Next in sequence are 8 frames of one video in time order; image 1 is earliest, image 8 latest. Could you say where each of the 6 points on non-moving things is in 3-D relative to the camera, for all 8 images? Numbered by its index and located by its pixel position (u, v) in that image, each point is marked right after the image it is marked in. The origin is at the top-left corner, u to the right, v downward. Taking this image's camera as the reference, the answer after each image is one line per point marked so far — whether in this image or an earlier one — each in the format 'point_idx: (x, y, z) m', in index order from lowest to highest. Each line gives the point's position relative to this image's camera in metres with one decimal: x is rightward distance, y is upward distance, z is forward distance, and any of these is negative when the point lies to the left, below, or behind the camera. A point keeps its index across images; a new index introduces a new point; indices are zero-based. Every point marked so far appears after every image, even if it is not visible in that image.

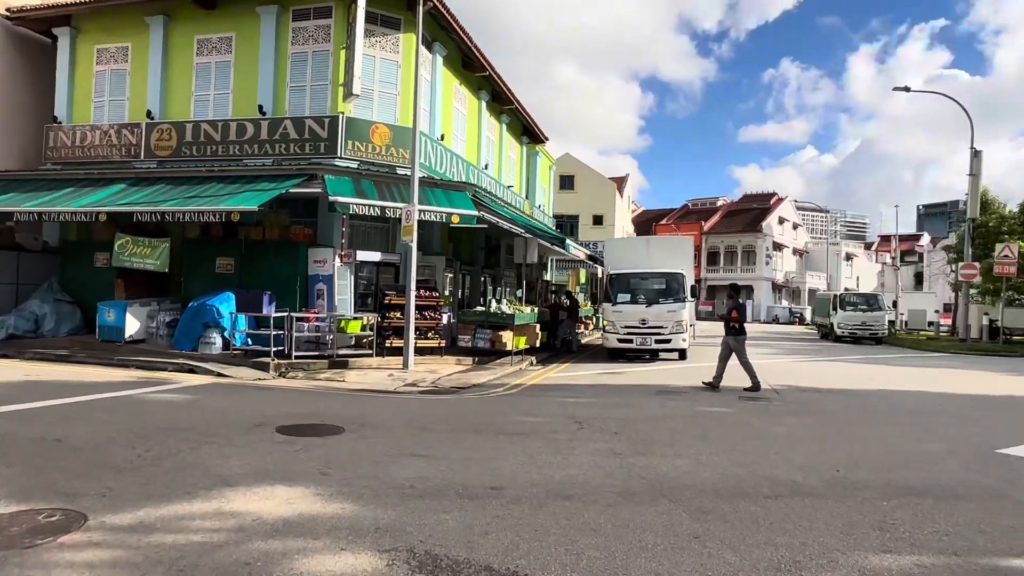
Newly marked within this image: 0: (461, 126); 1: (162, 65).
0: (-1.6, +5.0, +19.6) m
1: (-9.1, +5.8, +16.7) m
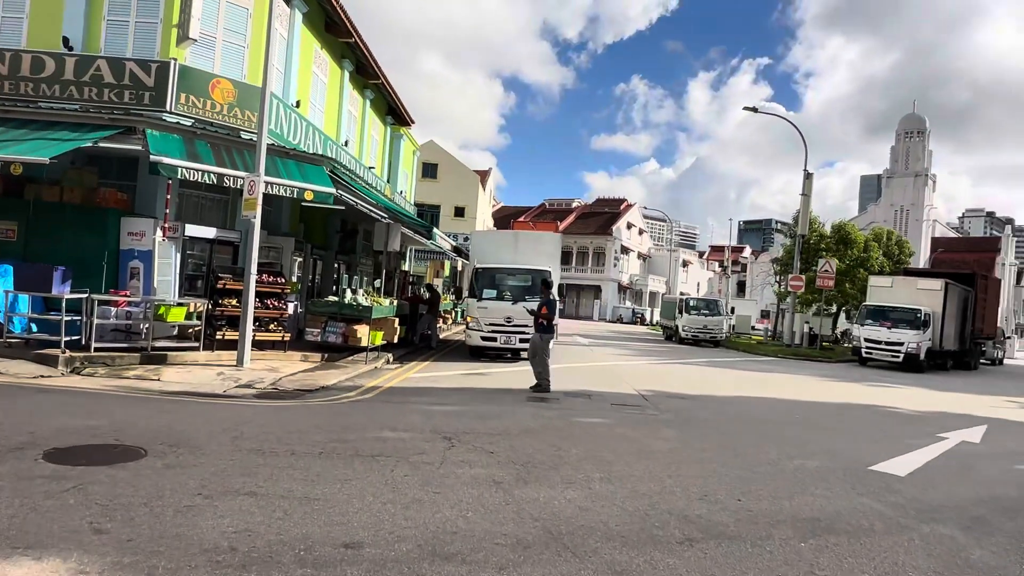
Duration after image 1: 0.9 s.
0: (-5.3, +5.3, +17.7) m
1: (-12.0, +6.5, +13.1) m
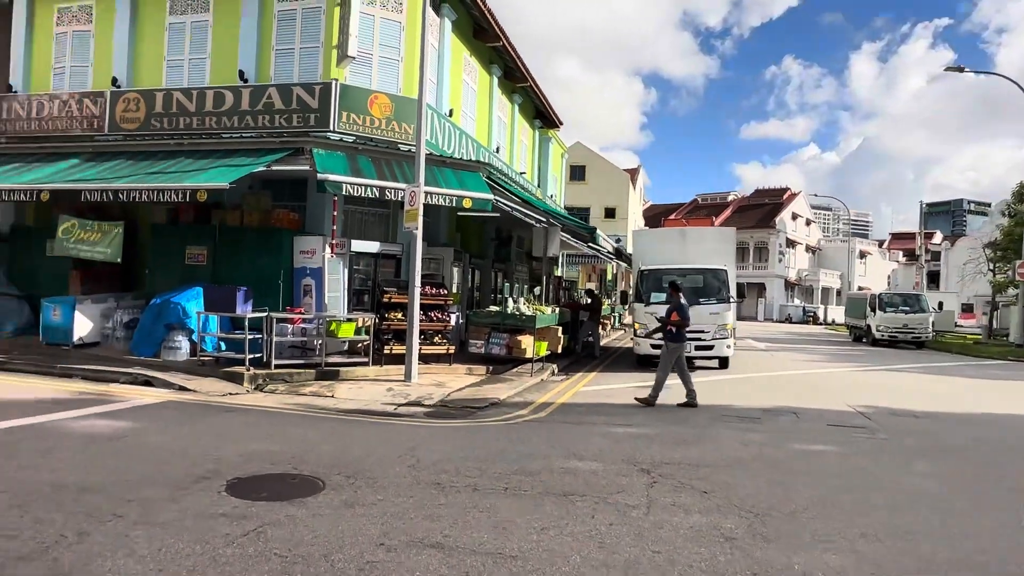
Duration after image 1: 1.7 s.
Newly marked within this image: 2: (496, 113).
0: (-1.1, +5.1, +17.5) m
1: (-8.7, +6.0, +14.5) m
2: (-0.5, +5.3, +19.4) m
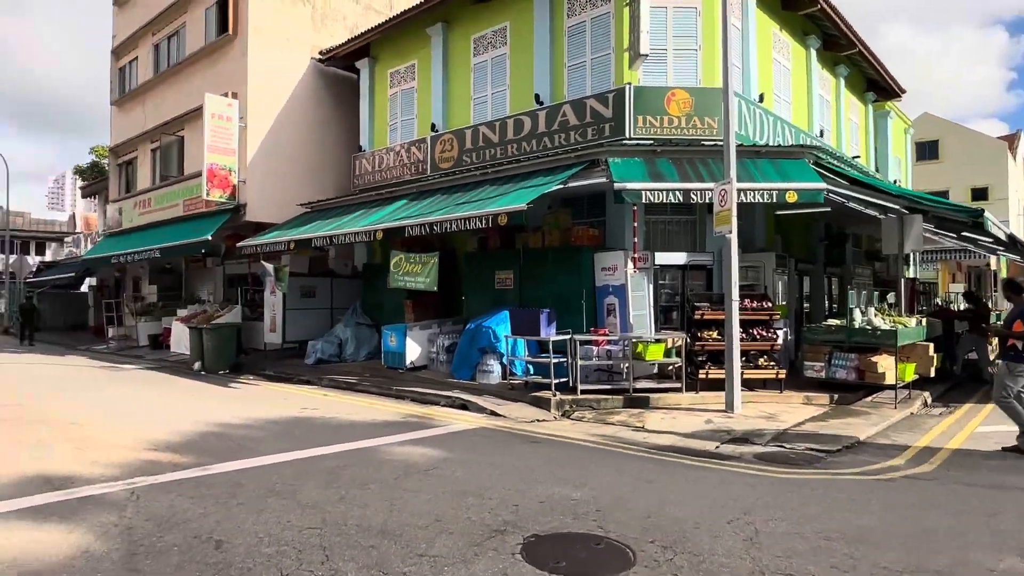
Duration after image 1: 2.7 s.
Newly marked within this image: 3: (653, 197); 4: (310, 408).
0: (+6.4, +4.8, +15.1) m
1: (-1.7, +5.3, +15.9) m
2: (+7.8, +5.1, +16.5) m
3: (+2.2, +1.4, +10.1) m
4: (-3.2, -1.9, +10.1) m
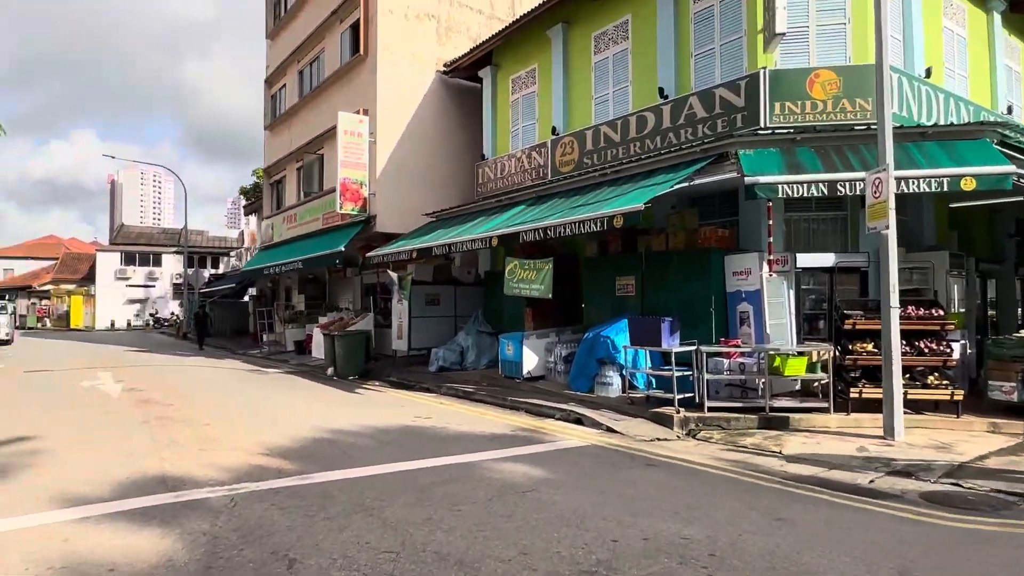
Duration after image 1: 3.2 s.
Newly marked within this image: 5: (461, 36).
0: (+9.0, +4.7, +12.9) m
1: (+1.2, +5.1, +15.5) m
2: (+10.7, +4.9, +14.0) m
3: (+3.9, +1.4, +8.9) m
4: (-1.4, -2.0, +10.0) m
5: (-1.5, +7.4, +18.7) m
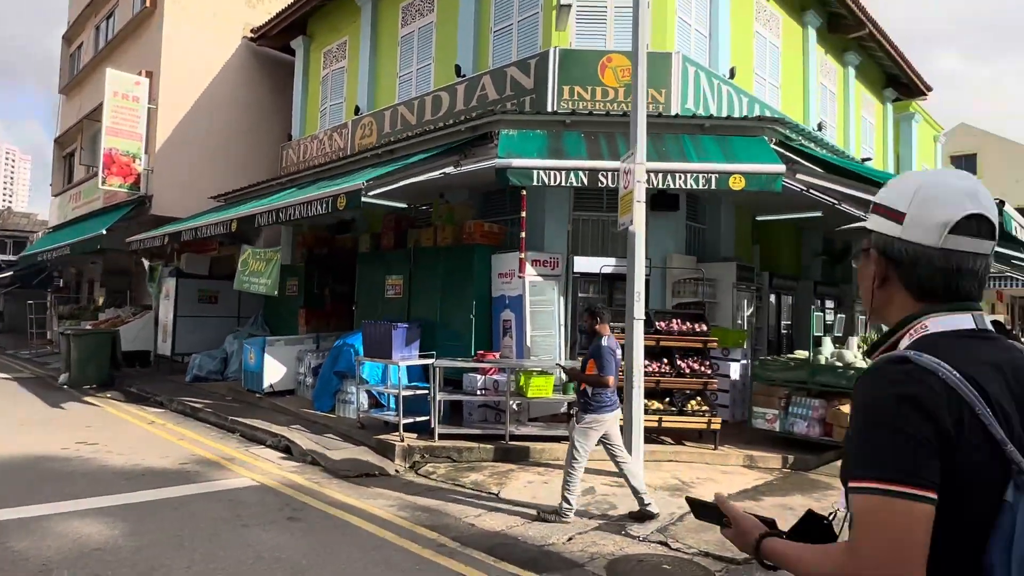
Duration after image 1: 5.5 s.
0: (+5.0, +4.4, +12.3) m
1: (-3.0, +5.1, +13.7) m
2: (+6.5, +4.6, +13.6) m
3: (+0.4, +1.3, +7.6) m
4: (-5.1, -1.9, +7.8) m
5: (-6.1, +7.5, +16.6) m
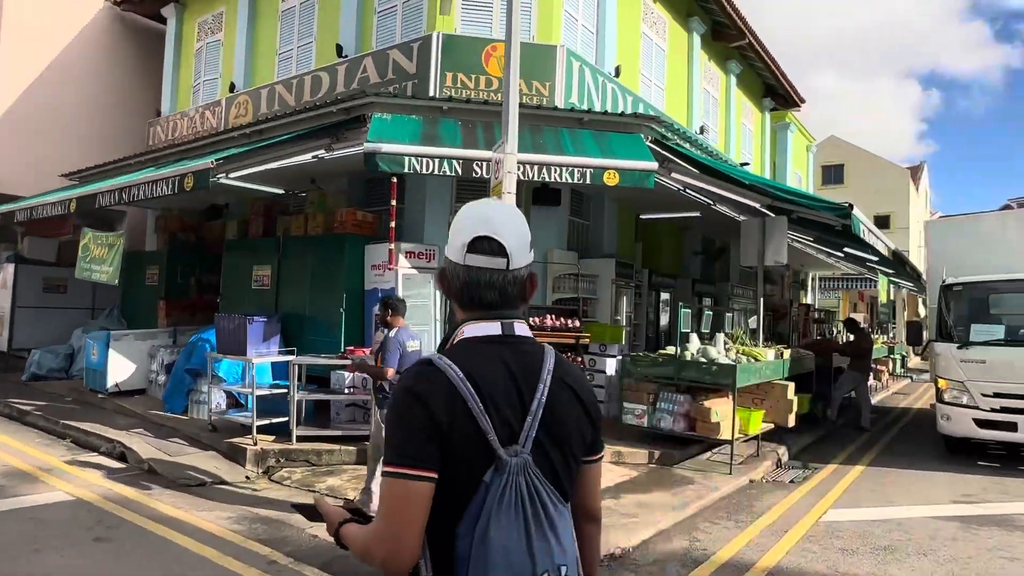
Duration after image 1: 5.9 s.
0: (+2.9, +4.5, +12.6) m
1: (-5.3, +5.3, +12.8) m
2: (+4.2, +4.6, +14.1) m
3: (-1.0, +1.4, +7.2) m
4: (-6.6, -1.7, +6.7) m
5: (-8.7, +7.7, +15.1) m
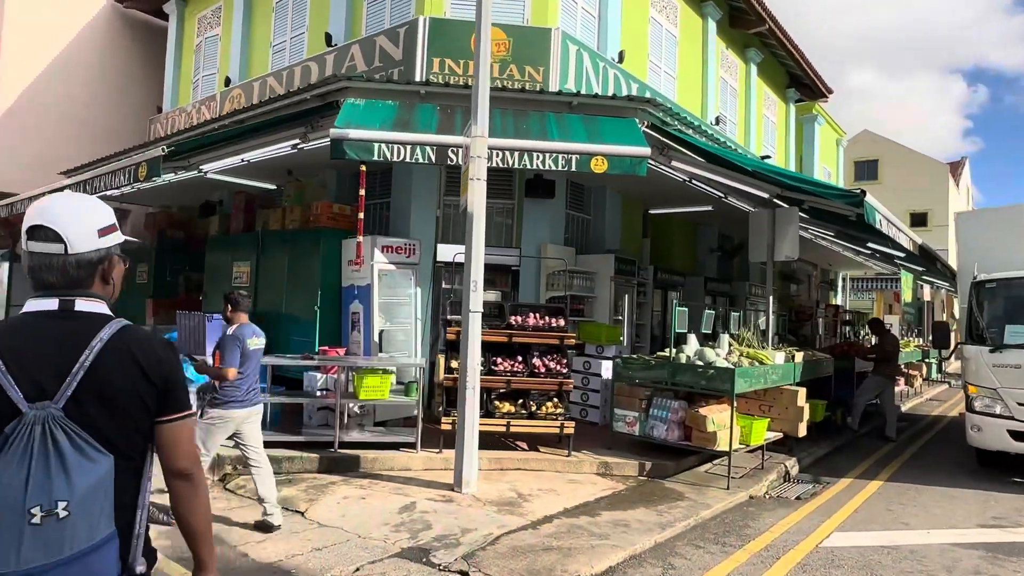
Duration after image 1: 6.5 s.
0: (+2.9, +4.5, +11.9) m
1: (-5.2, +5.3, +12.5) m
2: (+4.3, +4.6, +13.3) m
3: (-1.3, +1.4, +6.7) m
4: (-6.8, -1.7, +6.5) m
5: (-8.5, +7.7, +15.0) m
